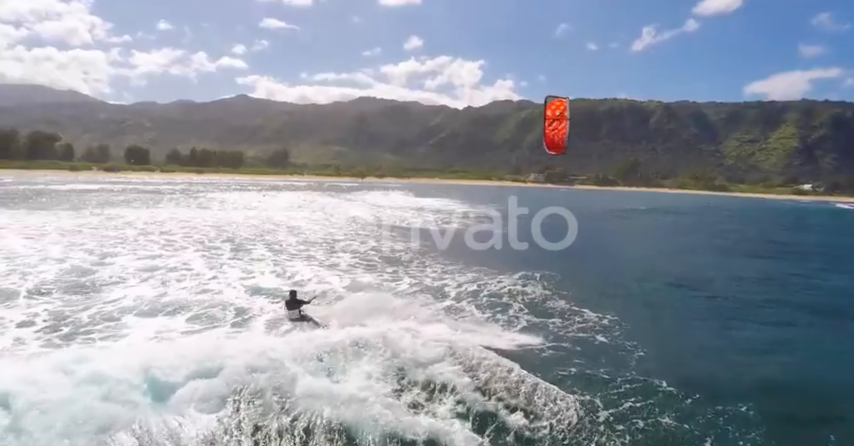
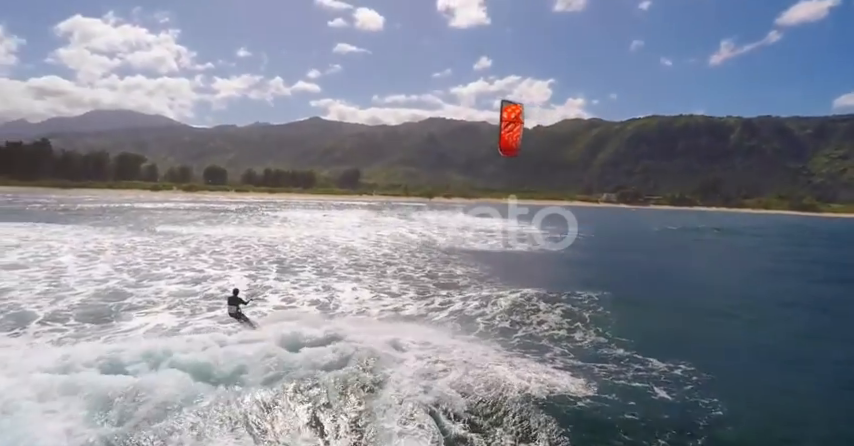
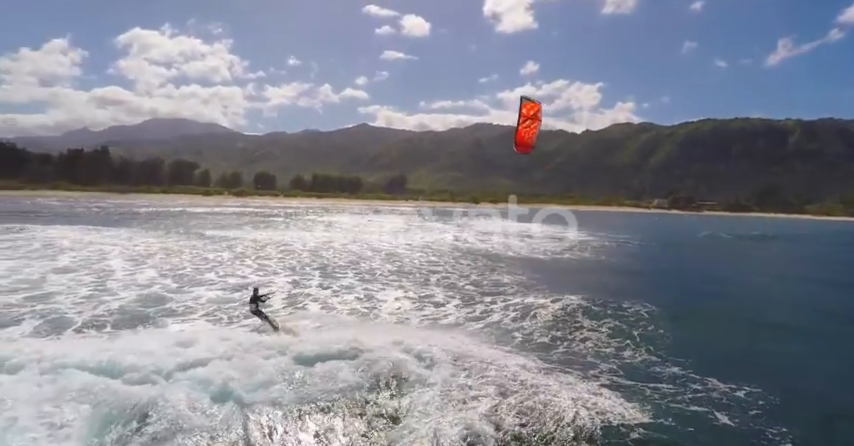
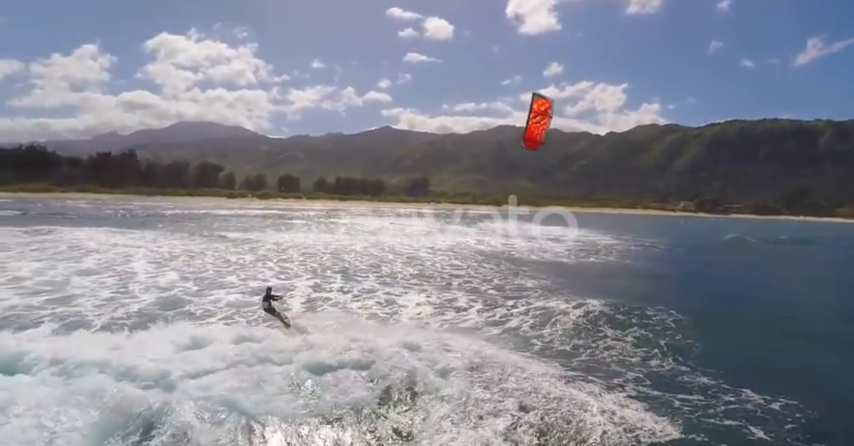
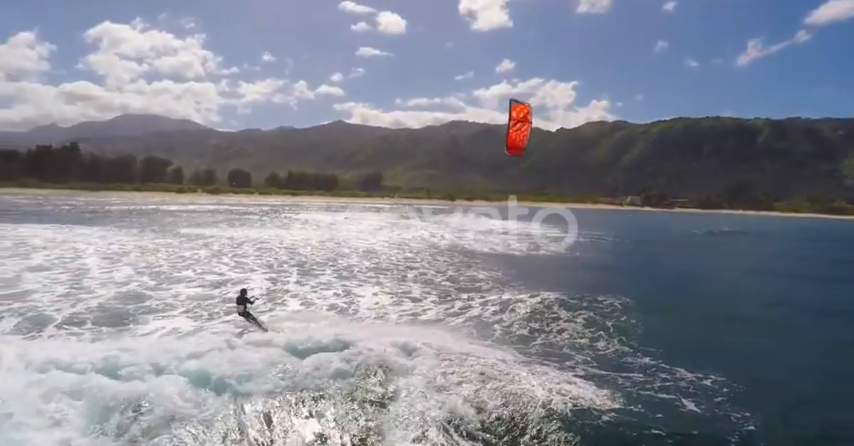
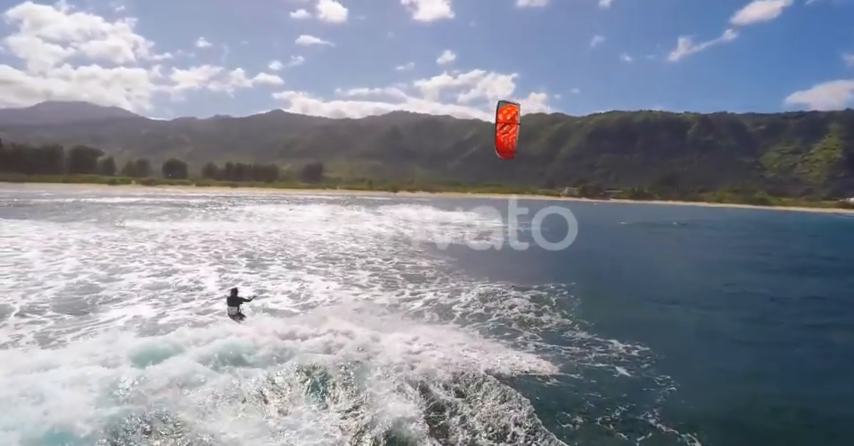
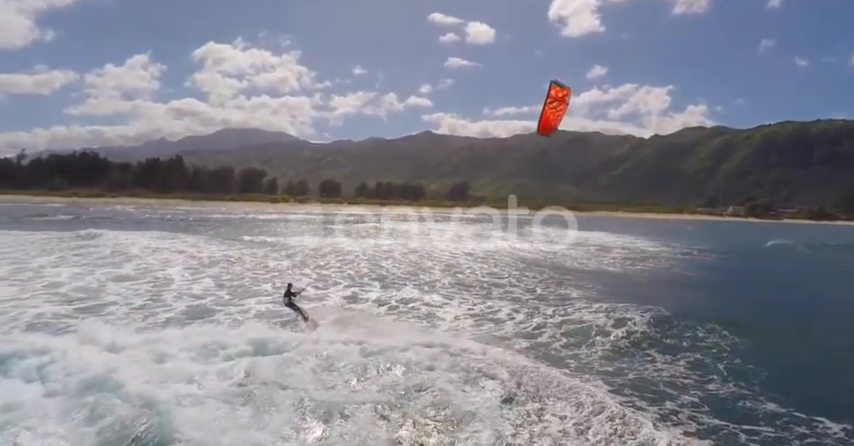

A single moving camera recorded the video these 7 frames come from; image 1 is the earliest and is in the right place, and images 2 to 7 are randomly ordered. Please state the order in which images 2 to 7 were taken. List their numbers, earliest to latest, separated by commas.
6, 2, 5, 3, 4, 7
